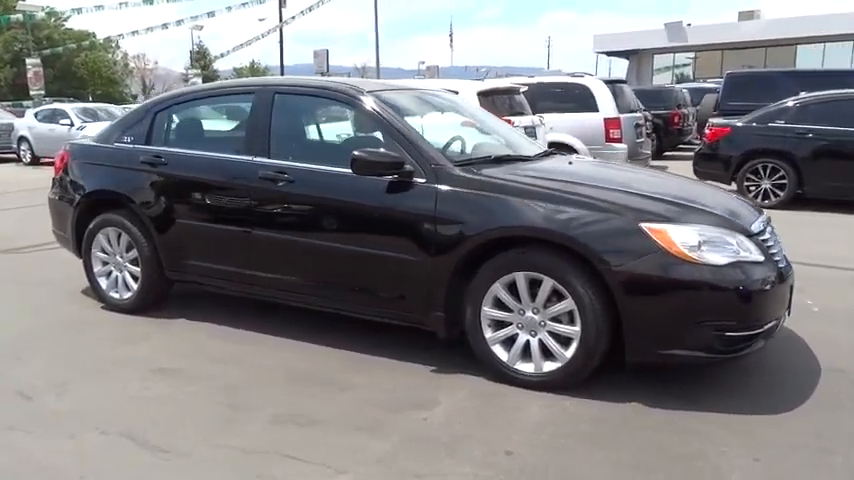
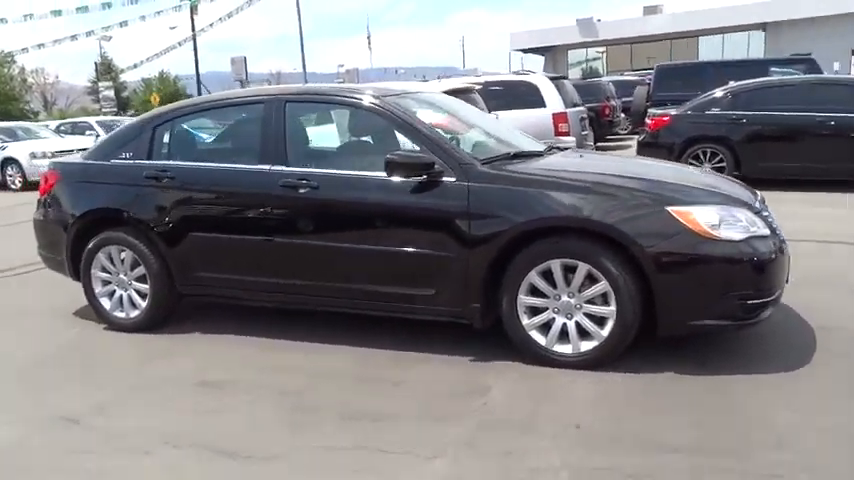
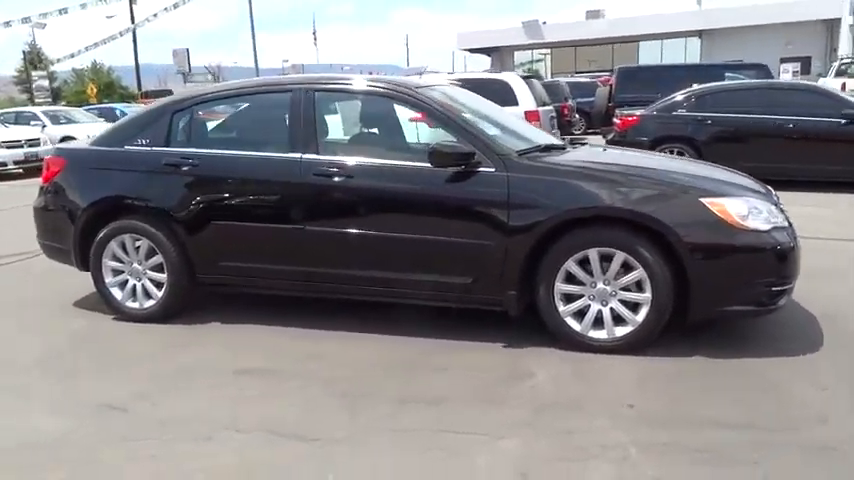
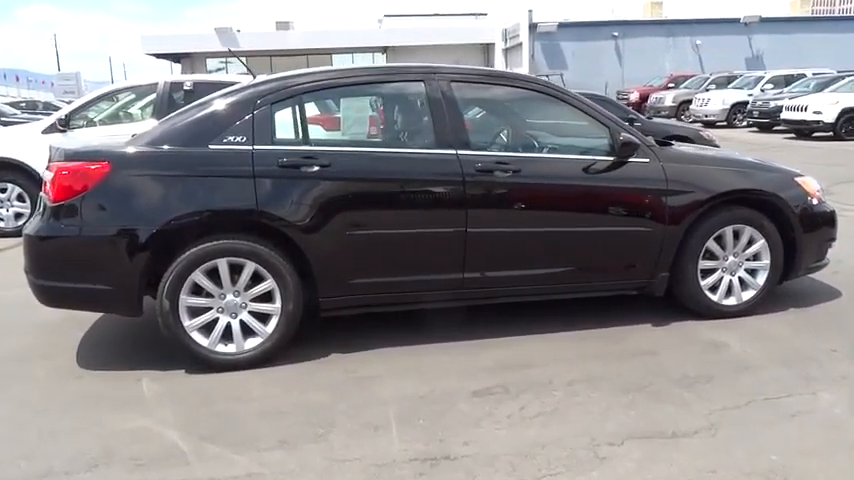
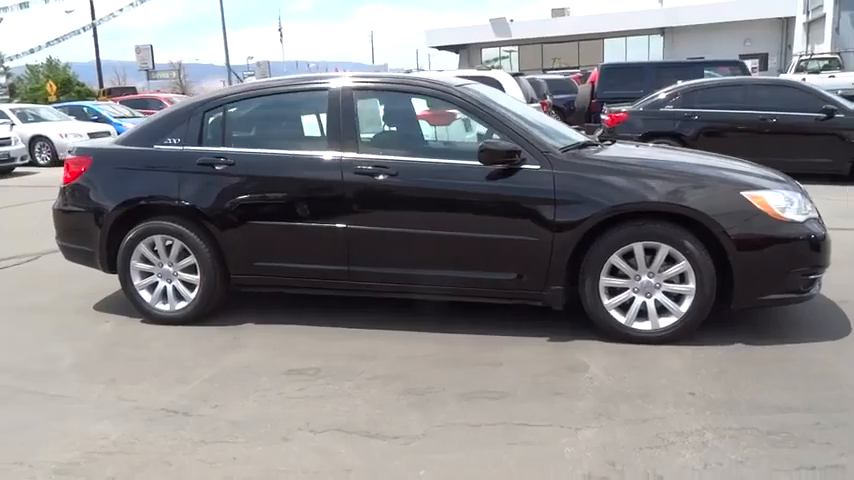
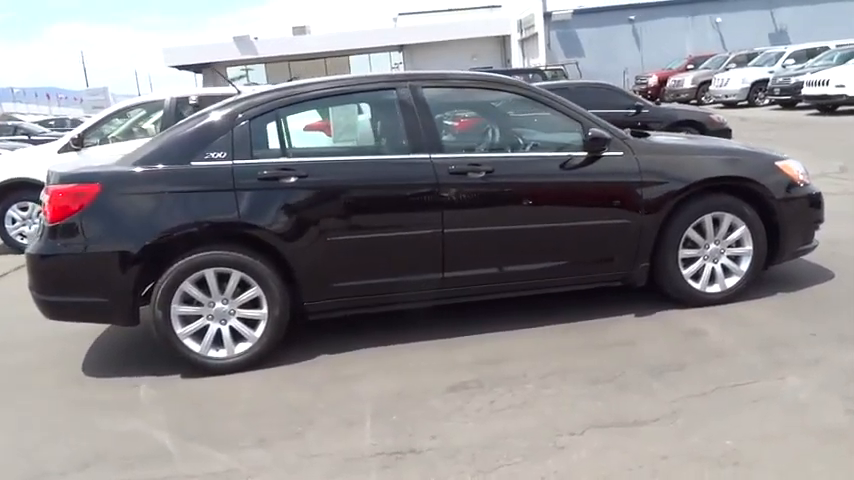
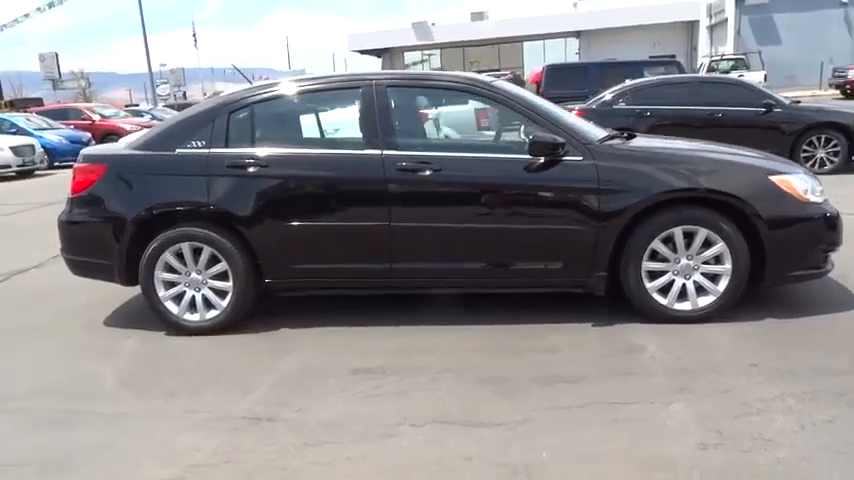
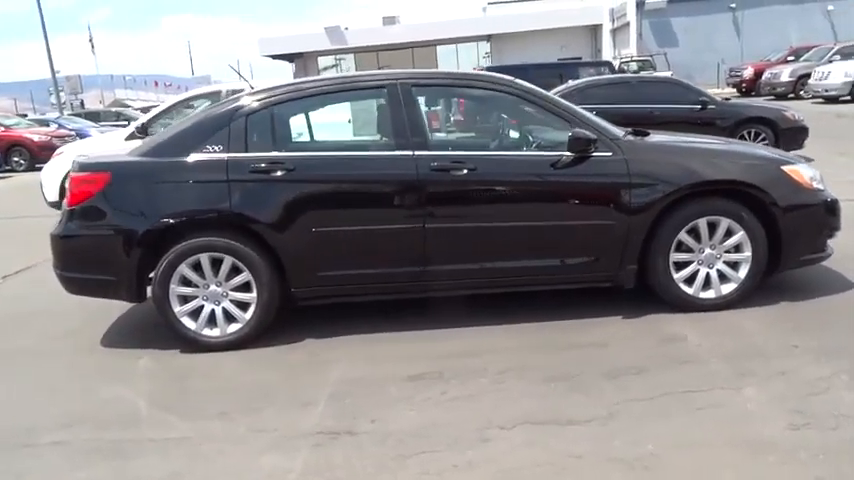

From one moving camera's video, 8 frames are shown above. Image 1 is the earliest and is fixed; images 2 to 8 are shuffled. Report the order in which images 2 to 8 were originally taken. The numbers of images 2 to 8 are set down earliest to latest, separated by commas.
2, 3, 5, 7, 8, 6, 4
